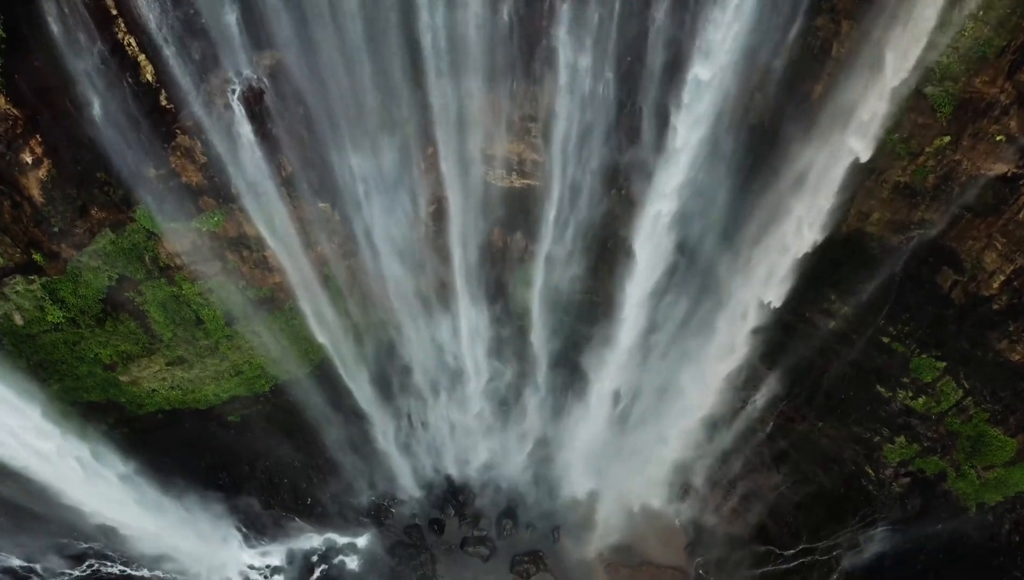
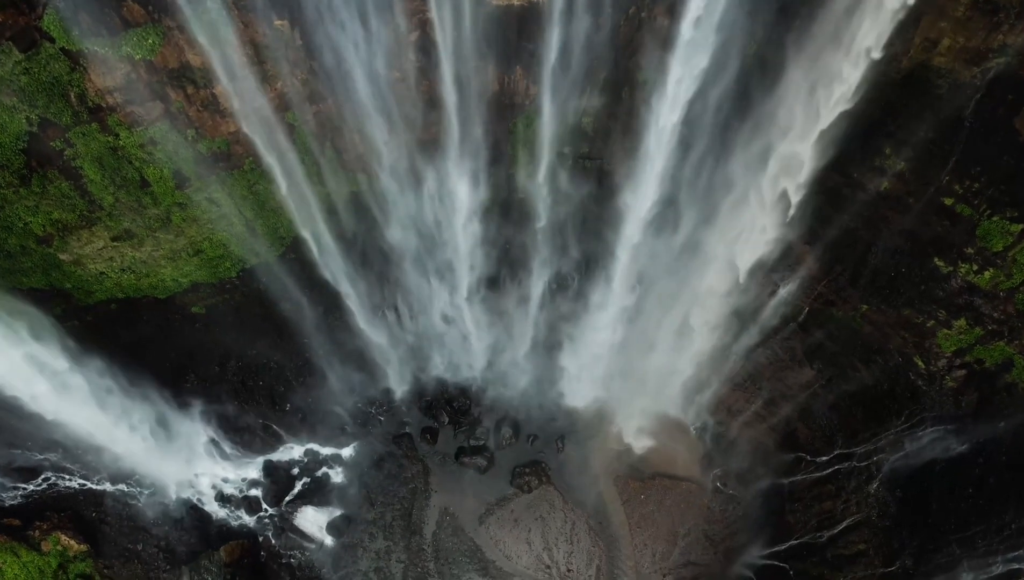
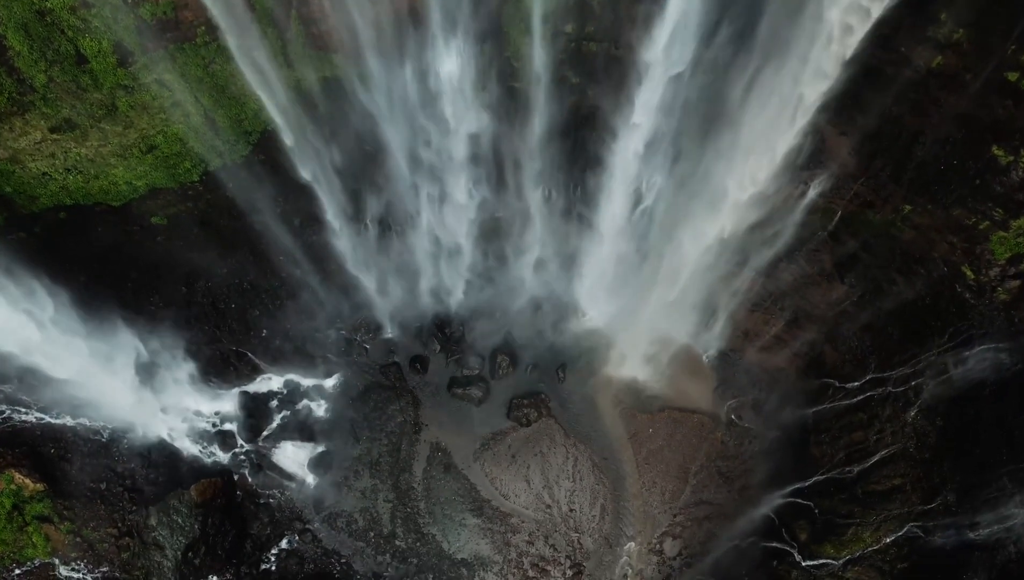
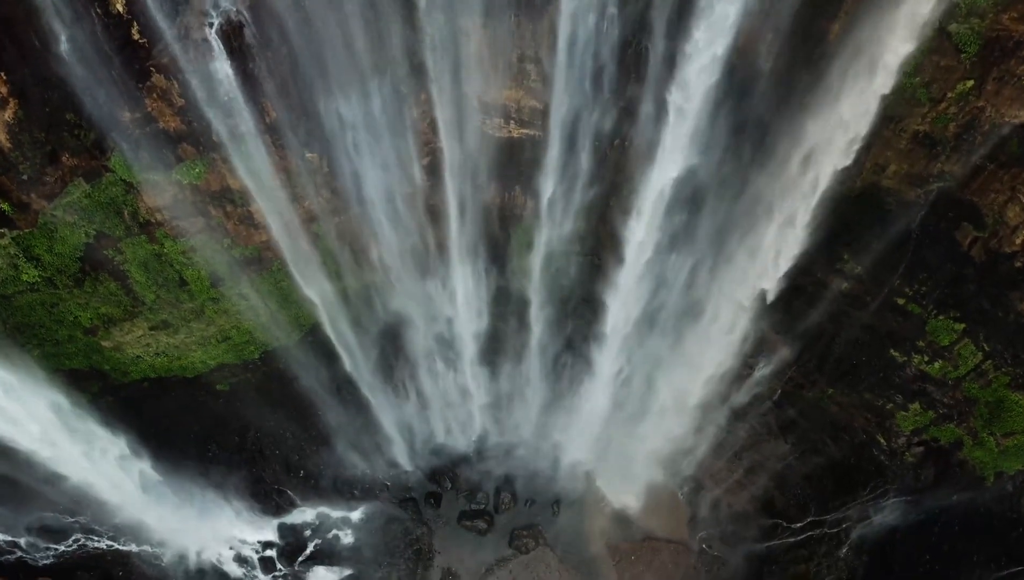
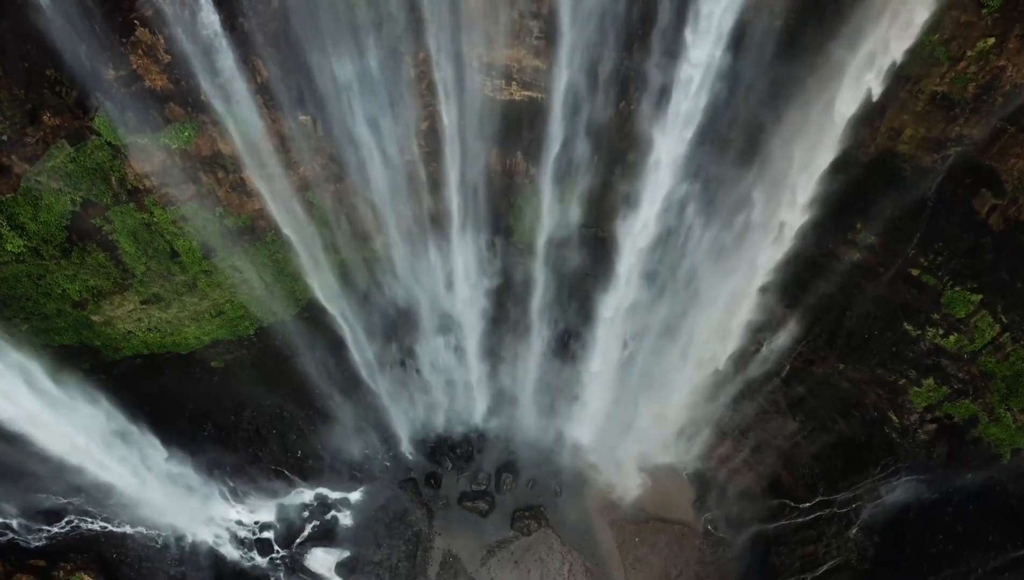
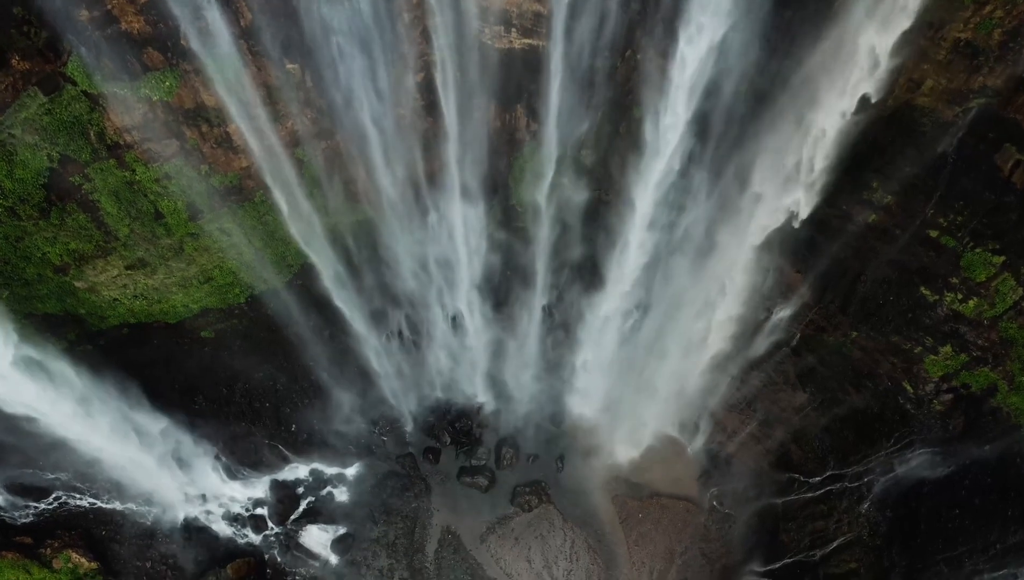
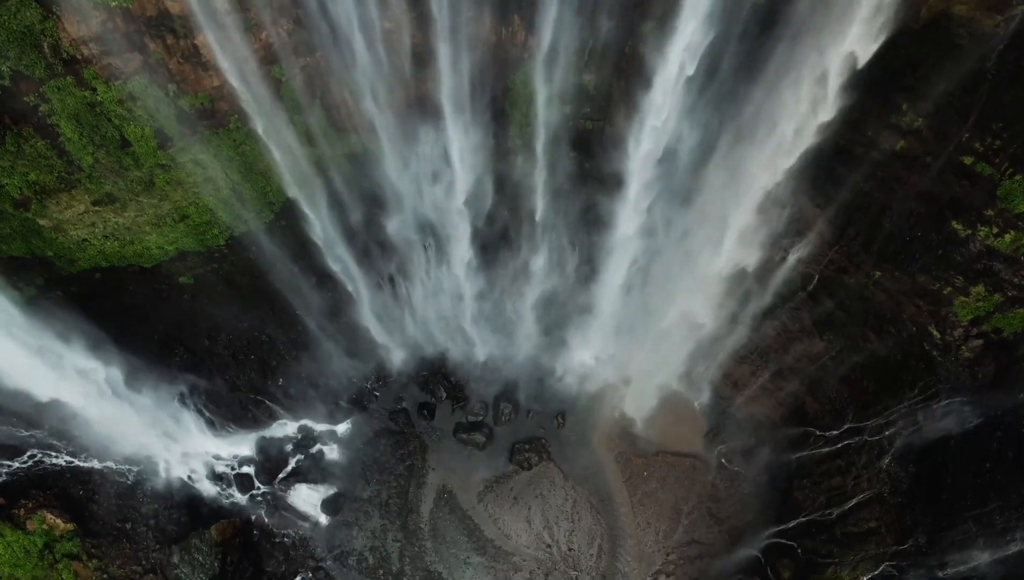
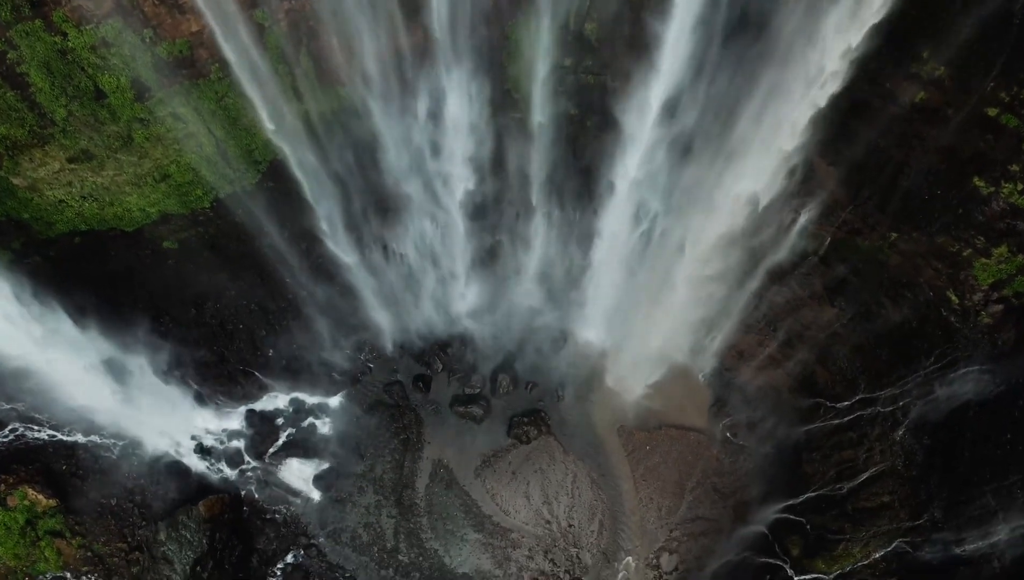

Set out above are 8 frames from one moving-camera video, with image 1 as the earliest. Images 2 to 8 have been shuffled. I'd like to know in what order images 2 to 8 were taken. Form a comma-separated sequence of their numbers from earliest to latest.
4, 5, 6, 2, 7, 8, 3
